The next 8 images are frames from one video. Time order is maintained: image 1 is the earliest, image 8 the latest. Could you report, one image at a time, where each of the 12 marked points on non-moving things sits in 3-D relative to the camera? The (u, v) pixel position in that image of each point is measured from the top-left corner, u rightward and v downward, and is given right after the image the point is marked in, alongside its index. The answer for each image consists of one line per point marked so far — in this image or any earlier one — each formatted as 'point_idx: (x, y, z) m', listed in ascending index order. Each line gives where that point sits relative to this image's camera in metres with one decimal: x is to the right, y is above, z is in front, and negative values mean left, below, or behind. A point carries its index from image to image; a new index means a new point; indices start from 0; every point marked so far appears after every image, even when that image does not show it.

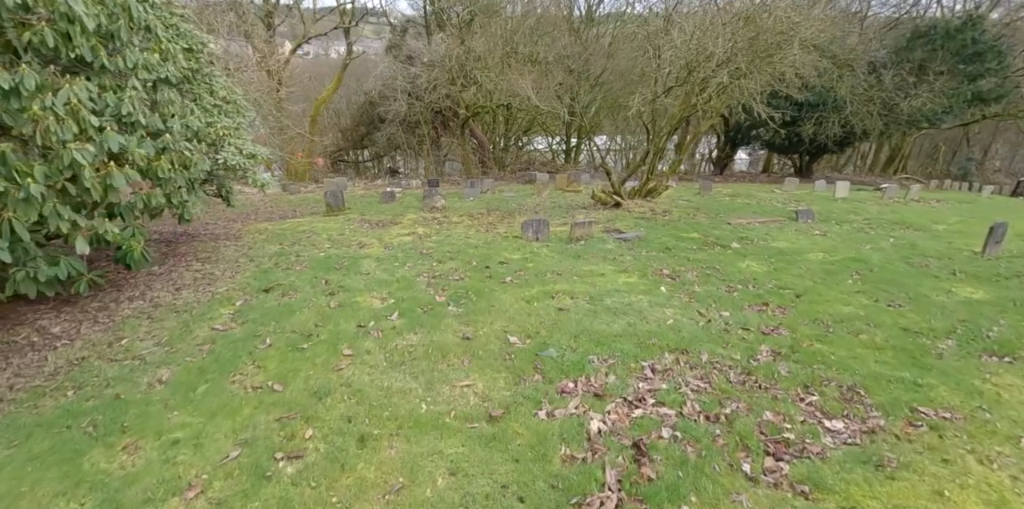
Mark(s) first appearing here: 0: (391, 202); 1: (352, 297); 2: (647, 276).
0: (-3.0, +1.4, +13.3) m
1: (-1.6, -0.4, +5.4) m
2: (+1.6, -0.3, +6.3) m
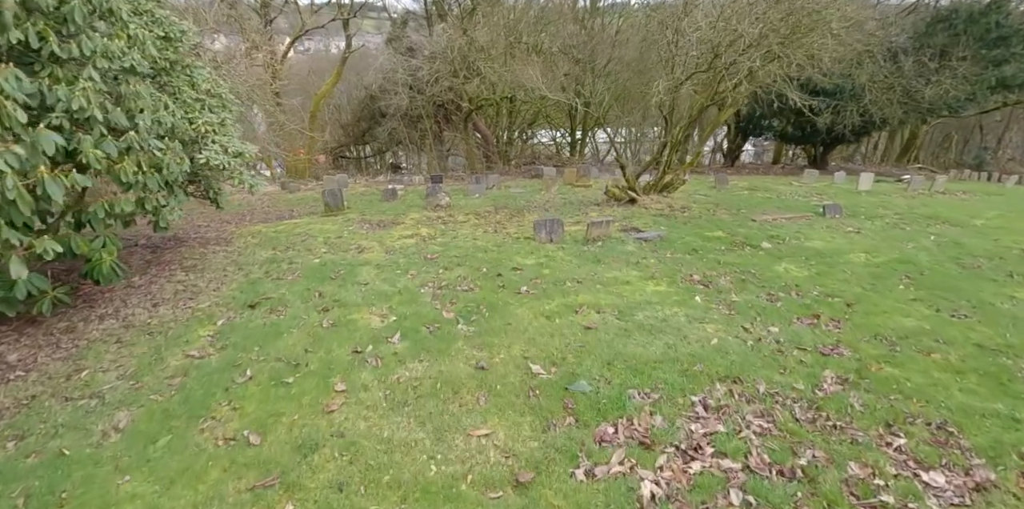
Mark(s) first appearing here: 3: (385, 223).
0: (-2.8, +1.3, +12.7) m
1: (-1.5, -0.5, +4.7) m
2: (+1.7, -0.3, +5.6) m
3: (-2.4, +0.6, +9.7) m
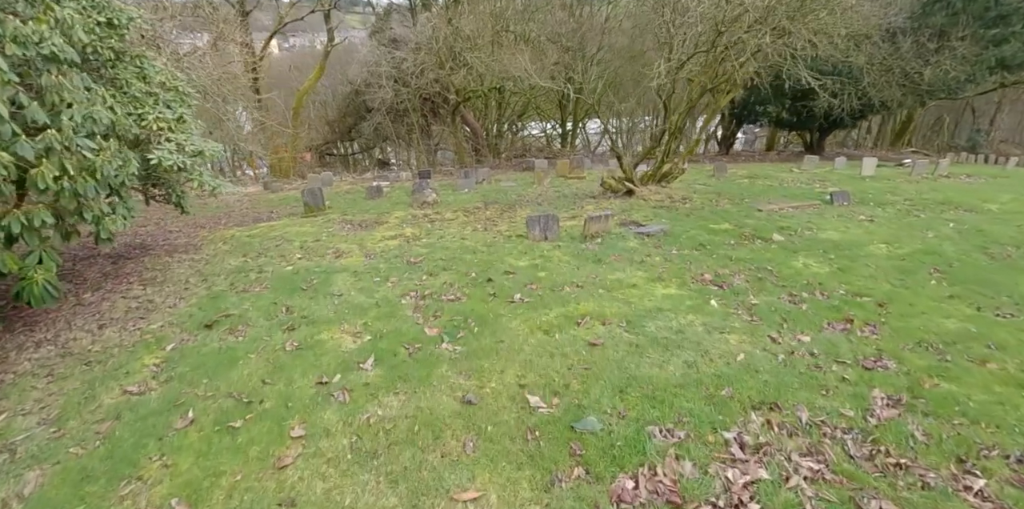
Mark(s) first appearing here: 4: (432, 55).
0: (-3.0, +1.3, +12.0) m
1: (-1.5, -0.6, +4.1) m
2: (+1.7, -0.3, +5.0) m
3: (-2.5, +0.6, +9.1) m
4: (-2.4, +6.1, +16.2) m
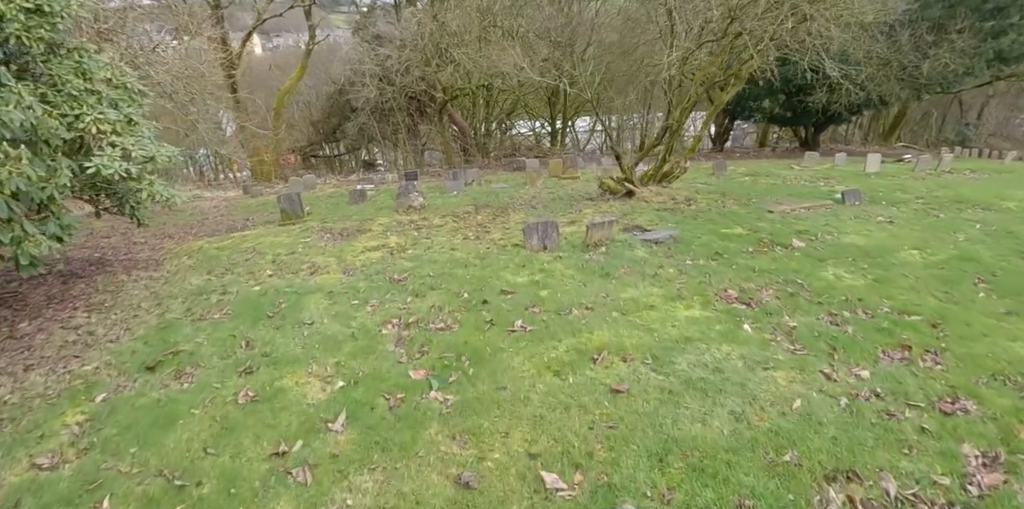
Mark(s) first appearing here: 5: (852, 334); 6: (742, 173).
0: (-3.2, +1.1, +11.3) m
1: (-1.5, -0.8, +3.4) m
2: (+1.7, -0.4, +4.4) m
3: (-2.6, +0.4, +8.4) m
4: (-2.7, +5.9, +15.4) m
5: (+2.5, -0.6, +4.0) m
6: (+5.9, +2.1, +13.6) m
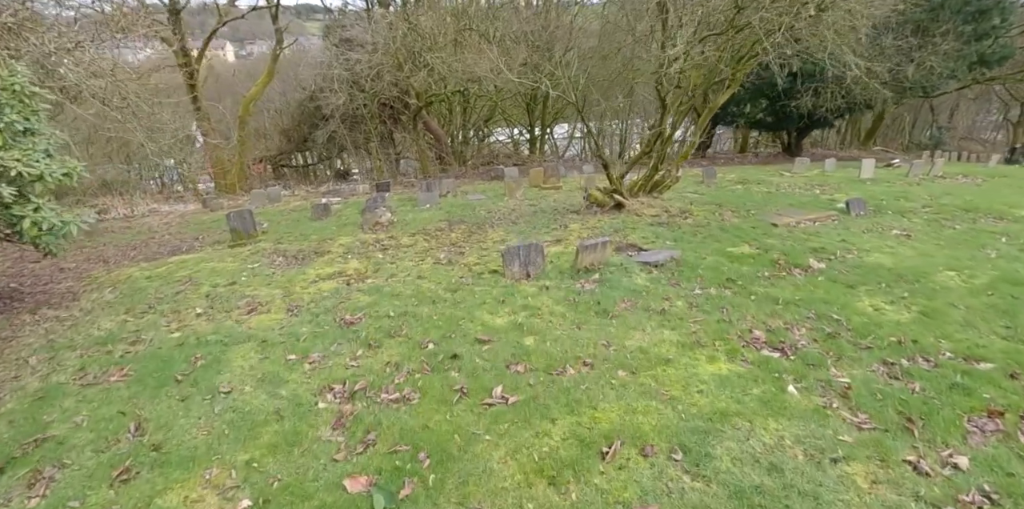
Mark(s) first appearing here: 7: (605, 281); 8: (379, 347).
0: (-3.6, +0.7, +10.3) m
1: (-1.6, -1.1, +2.4) m
2: (+1.5, -0.7, +3.5) m
3: (-2.9, 0.0, +7.3) m
4: (-3.4, +5.4, +14.5) m
5: (+2.4, -0.8, +3.1) m
6: (+5.4, +1.8, +12.9) m
7: (+0.9, -0.3, +5.1) m
8: (-0.9, -0.7, +3.8) m
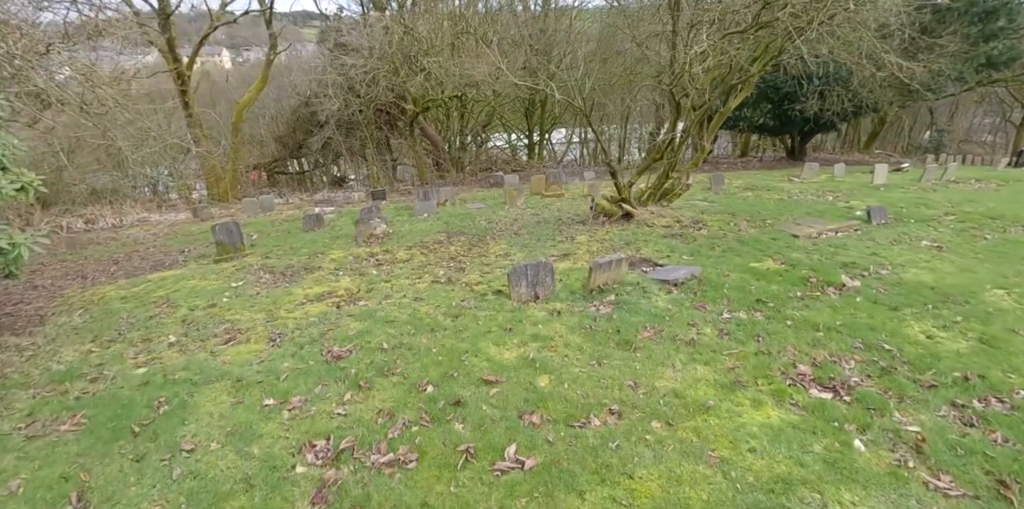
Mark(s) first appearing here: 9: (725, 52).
0: (-3.6, +0.5, +9.8) m
1: (-1.5, -1.2, +1.9) m
2: (+1.6, -0.8, +3.1) m
3: (-2.9, -0.2, +6.8) m
4: (-3.4, +5.2, +14.0) m
5: (+2.5, -1.0, +2.7) m
6: (+5.4, +1.6, +12.4) m
7: (+1.0, -0.4, +4.6) m
8: (-0.9, -0.8, +3.3) m
9: (+2.8, +2.7, +6.9) m
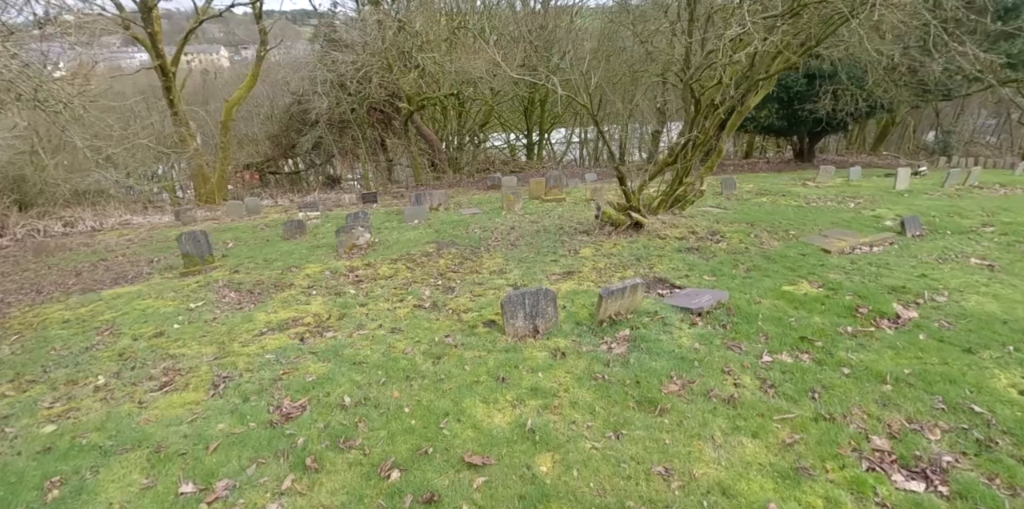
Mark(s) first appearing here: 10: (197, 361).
0: (-3.7, +0.3, +9.0) m
1: (-1.6, -1.4, +1.2) m
2: (+1.6, -1.0, +2.3) m
3: (-2.9, -0.4, +6.1) m
4: (-3.4, +5.0, +13.2) m
5: (+2.5, -1.2, +1.9) m
6: (+5.3, +1.4, +11.7) m
7: (+0.9, -0.6, +3.8) m
8: (-0.9, -1.0, +2.5) m
9: (+2.8, +2.5, +6.2) m
10: (-2.4, -0.8, +4.0) m
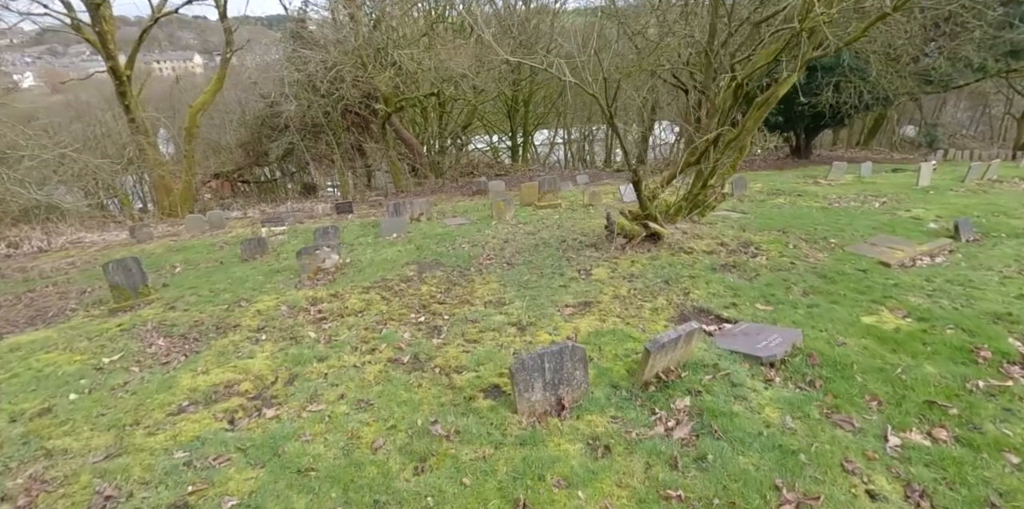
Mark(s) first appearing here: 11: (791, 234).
0: (-3.7, -0.1, +7.8) m
1: (-1.4, -1.7, 0.0) m
2: (+1.7, -1.2, +1.2) m
3: (-2.9, -0.7, +4.9) m
4: (-3.8, +4.6, +12.0) m
5: (+2.6, -1.3, +0.9) m
6: (+5.1, +1.3, +10.7) m
7: (+1.0, -0.8, +2.7) m
8: (-0.8, -1.3, +1.4) m
9: (+2.7, +2.3, +5.1) m
10: (-2.3, -1.1, +2.8) m
11: (+3.5, +0.2, +6.6) m
